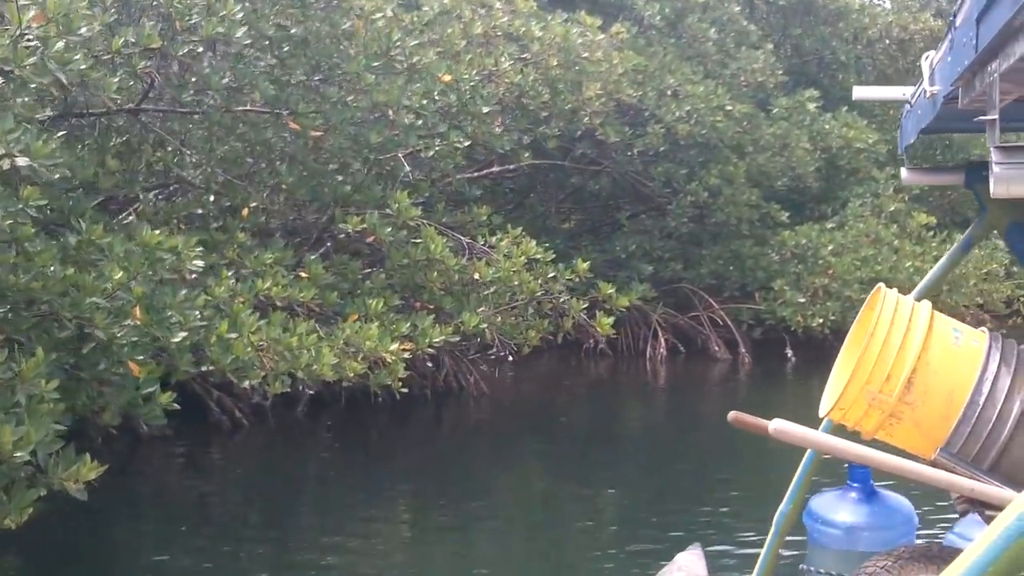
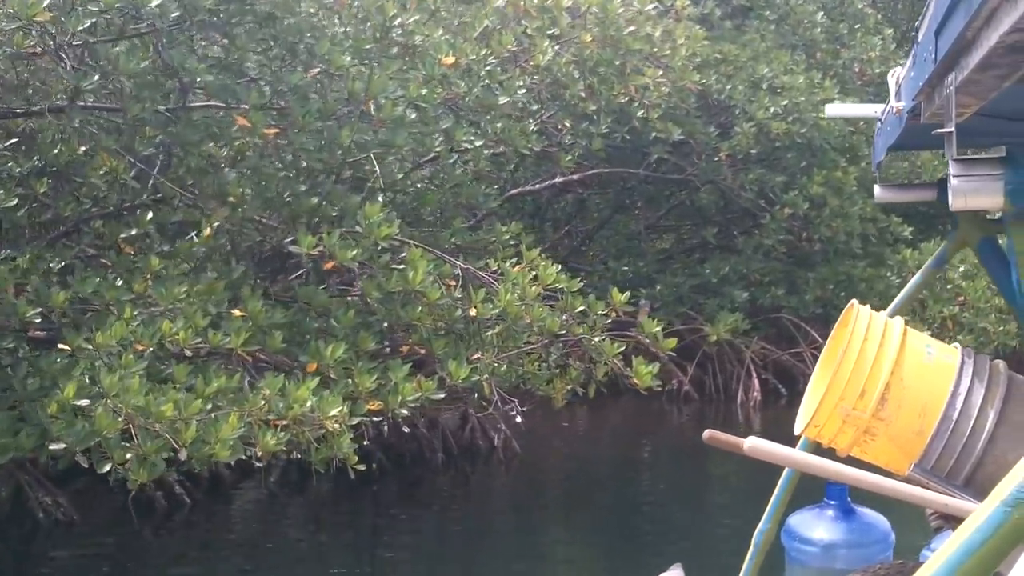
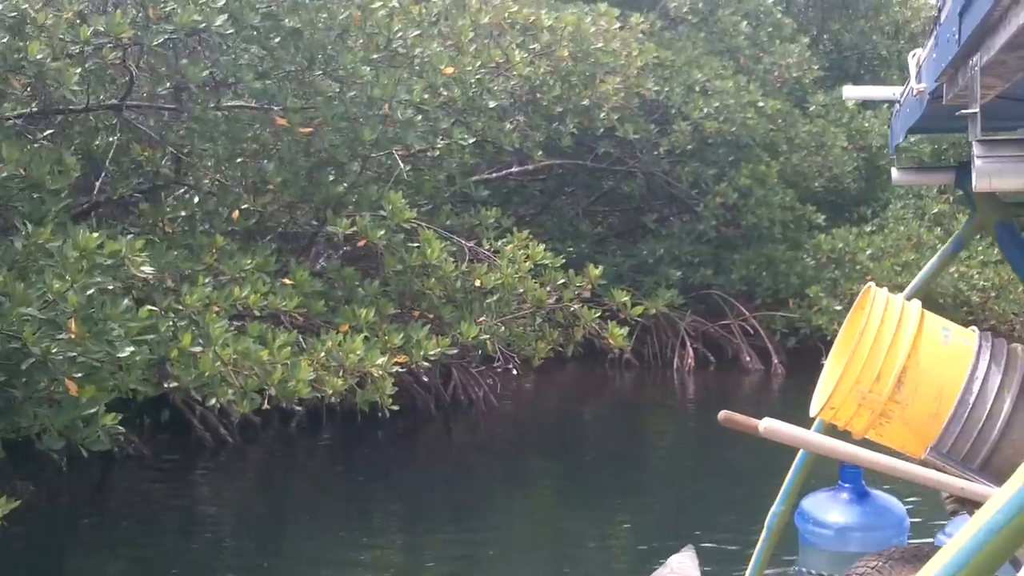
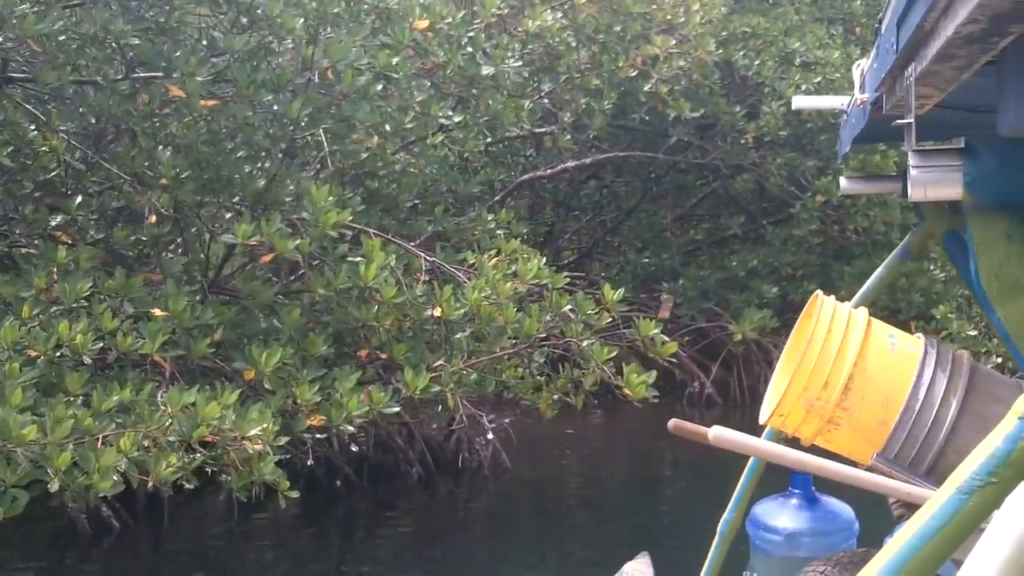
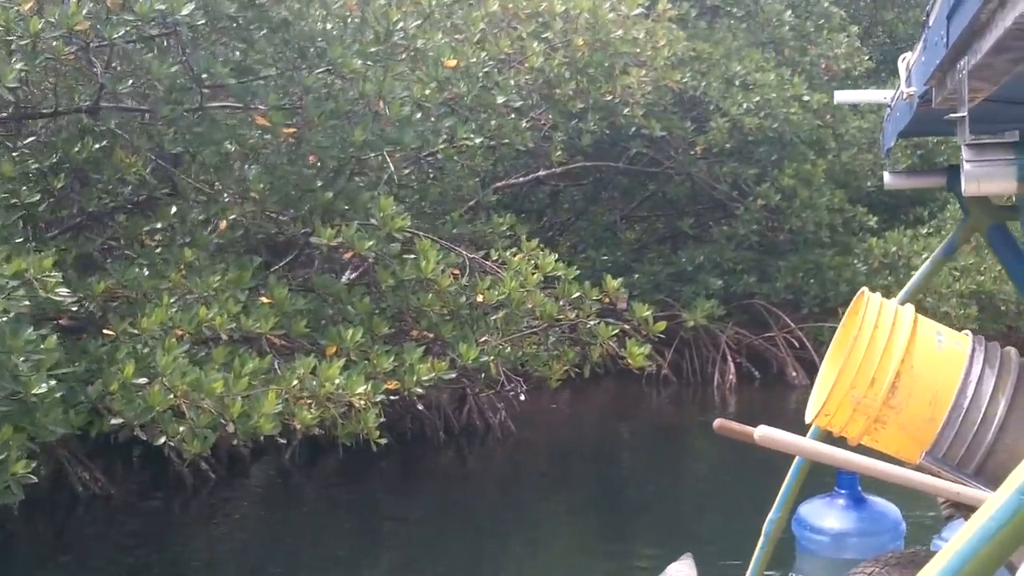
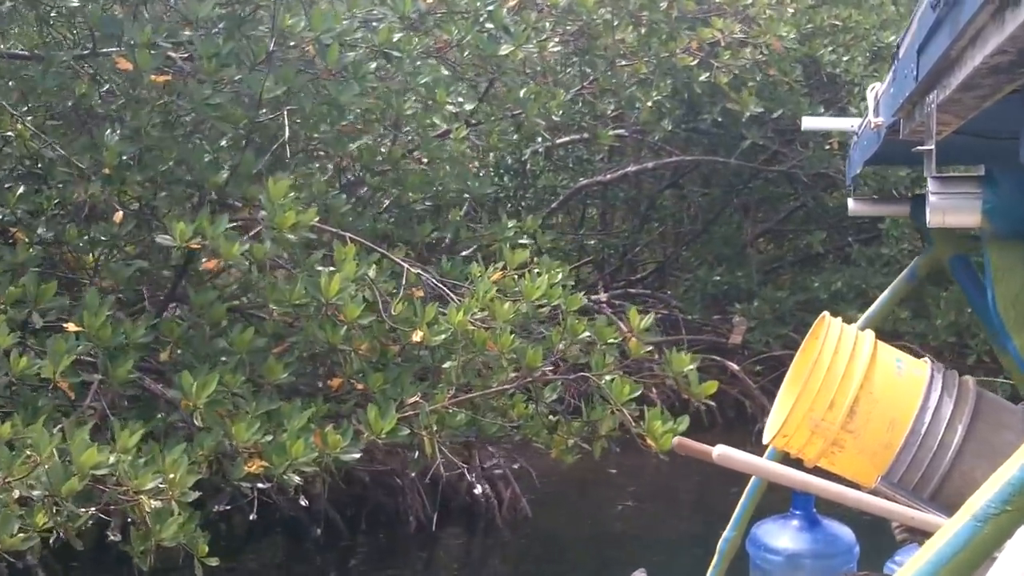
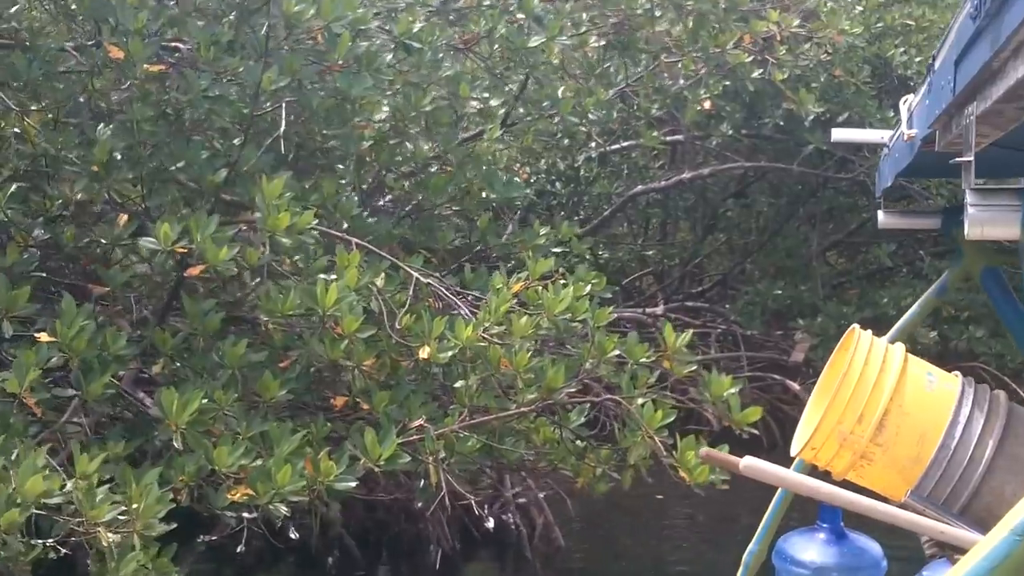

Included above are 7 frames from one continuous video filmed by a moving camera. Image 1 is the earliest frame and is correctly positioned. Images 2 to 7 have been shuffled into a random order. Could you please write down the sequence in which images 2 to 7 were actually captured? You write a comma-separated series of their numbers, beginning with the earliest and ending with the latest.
3, 5, 2, 4, 6, 7
